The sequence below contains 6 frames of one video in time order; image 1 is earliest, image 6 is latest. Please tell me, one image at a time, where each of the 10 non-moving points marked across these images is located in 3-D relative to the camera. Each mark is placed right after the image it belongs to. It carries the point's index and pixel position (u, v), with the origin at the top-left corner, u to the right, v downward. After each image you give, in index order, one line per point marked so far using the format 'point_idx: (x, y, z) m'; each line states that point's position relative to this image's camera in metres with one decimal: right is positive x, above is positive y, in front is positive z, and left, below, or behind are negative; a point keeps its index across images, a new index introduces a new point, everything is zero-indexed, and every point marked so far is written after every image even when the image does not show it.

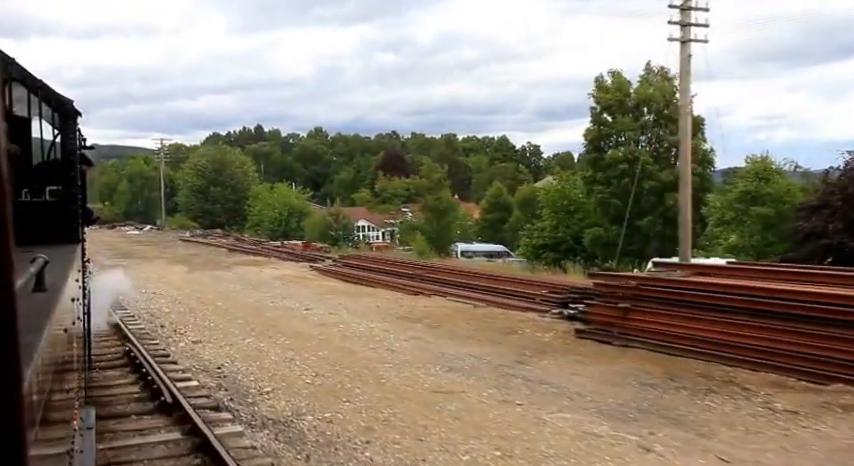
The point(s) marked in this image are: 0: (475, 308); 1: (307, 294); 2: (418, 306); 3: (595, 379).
0: (+0.8, -1.2, +13.3) m
1: (-2.3, -1.2, +16.1) m
2: (-0.1, -1.3, +13.8) m
3: (+1.6, -1.4, +8.0) m
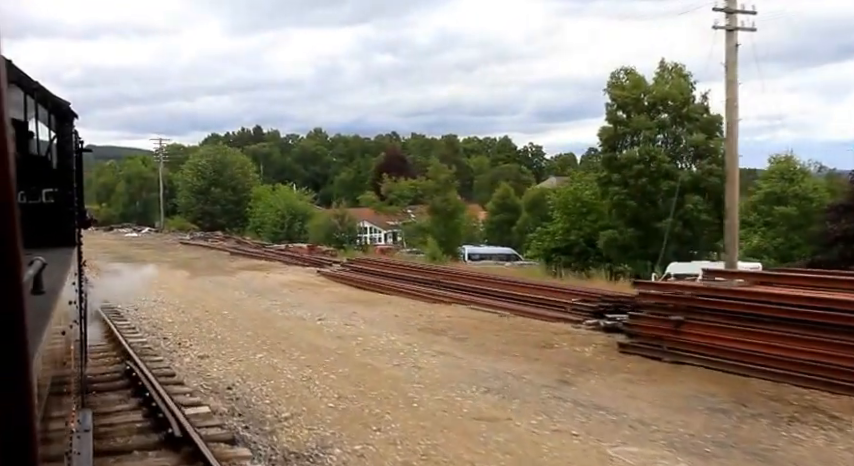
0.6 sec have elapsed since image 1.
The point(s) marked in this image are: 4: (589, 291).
0: (+1.1, -1.3, +12.4) m
1: (-2.0, -1.3, +15.2) m
2: (+0.2, -1.3, +12.9) m
3: (+2.0, -1.5, +7.1) m
4: (+2.7, -1.0, +13.7) m
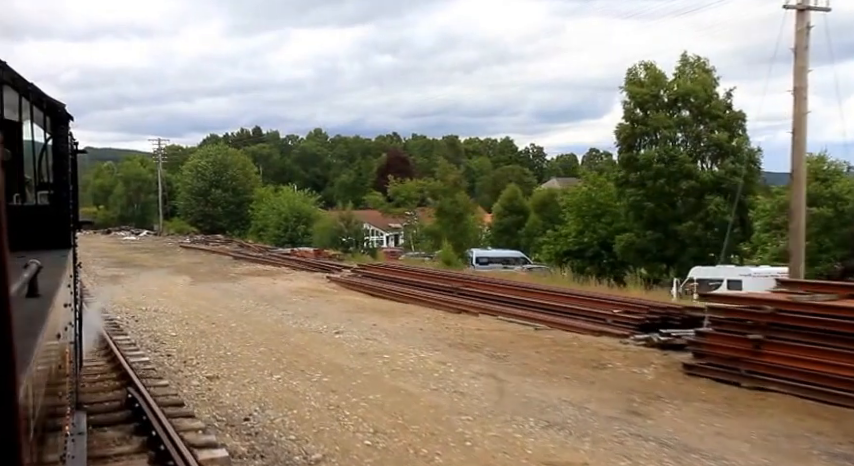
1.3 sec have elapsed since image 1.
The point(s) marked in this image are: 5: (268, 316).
0: (+1.5, -1.4, +11.3) m
1: (-1.6, -1.4, +14.1) m
2: (+0.6, -1.4, +11.8) m
3: (+2.4, -1.5, +6.0) m
4: (+3.1, -1.0, +12.6) m
5: (-2.6, -1.4, +13.7) m
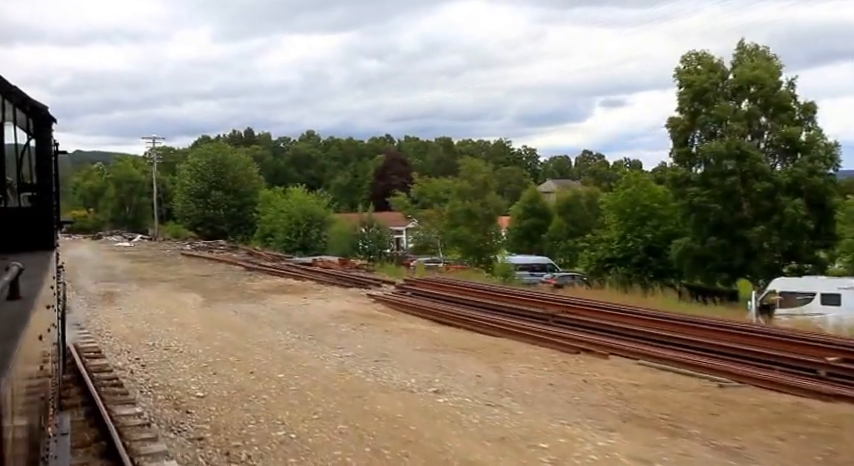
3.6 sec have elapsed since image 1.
0: (+2.9, -1.5, +7.7) m
1: (-0.3, -1.5, +10.5) m
2: (+2.0, -1.6, +8.3) m
3: (+3.8, -1.7, +2.5) m
4: (+4.5, -1.2, +9.1) m
5: (-1.3, -1.5, +10.1) m
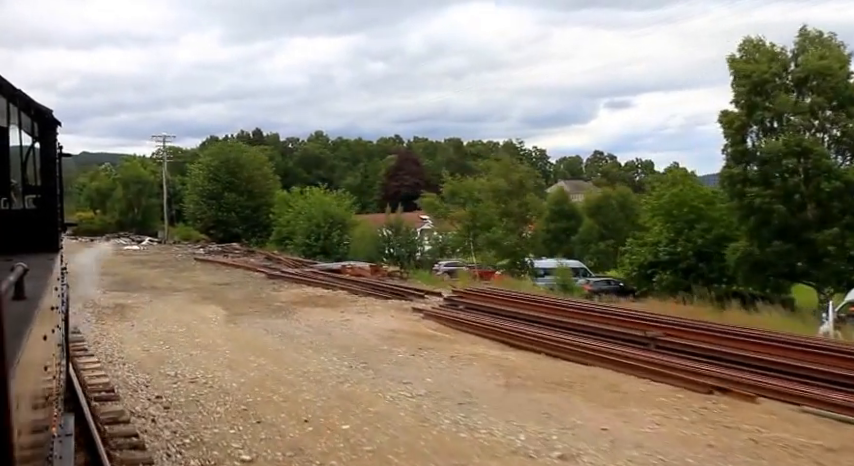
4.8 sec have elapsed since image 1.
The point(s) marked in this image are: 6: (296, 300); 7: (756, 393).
0: (+3.9, -1.6, +5.6) m
1: (+0.7, -1.6, +8.3) m
2: (+2.9, -1.7, +6.1) m
3: (+4.7, -1.8, +0.3) m
4: (+5.4, -1.3, +6.9) m
5: (-0.3, -1.6, +8.0) m
6: (-2.8, -1.4, +17.3) m
7: (+3.1, -1.5, +8.0) m
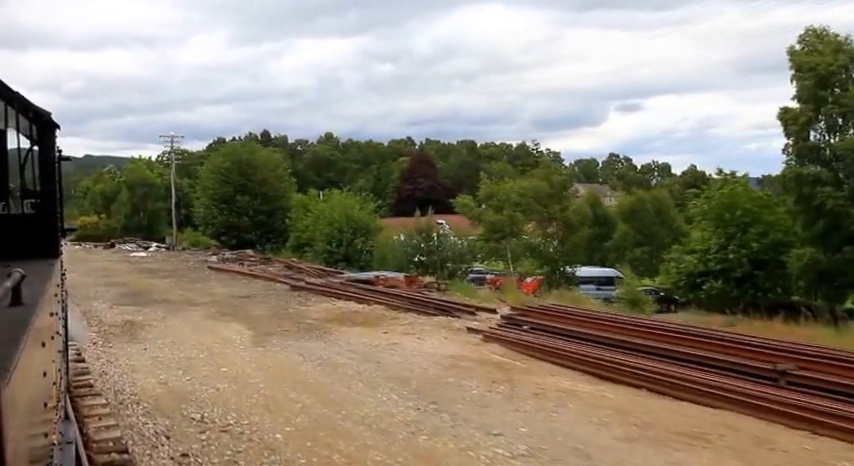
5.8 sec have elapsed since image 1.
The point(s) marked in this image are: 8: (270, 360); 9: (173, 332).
0: (+4.7, -1.7, +3.6) m
1: (+1.5, -1.7, +6.4) m
2: (+3.7, -1.7, +4.2) m
3: (+5.5, -1.8, -1.7) m
4: (+6.3, -1.4, +4.9) m
5: (+0.5, -1.7, +6.1) m
6: (-1.8, -1.5, +15.4) m
7: (+4.0, -1.6, +6.1) m
8: (-2.1, -1.7, +11.4) m
9: (-4.3, -1.7, +13.9) m
